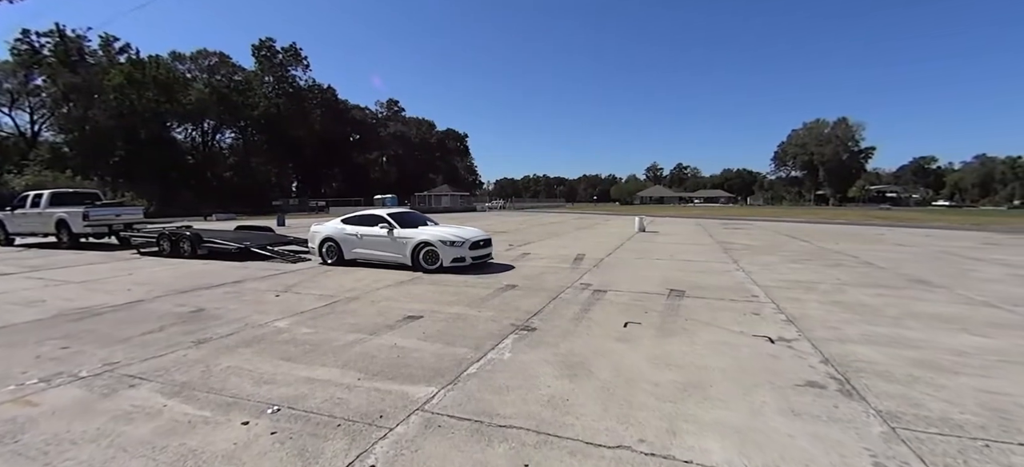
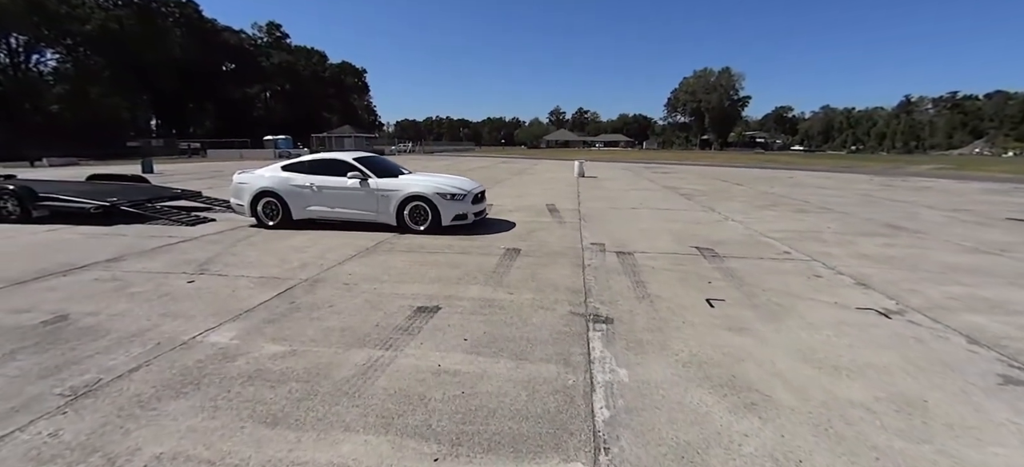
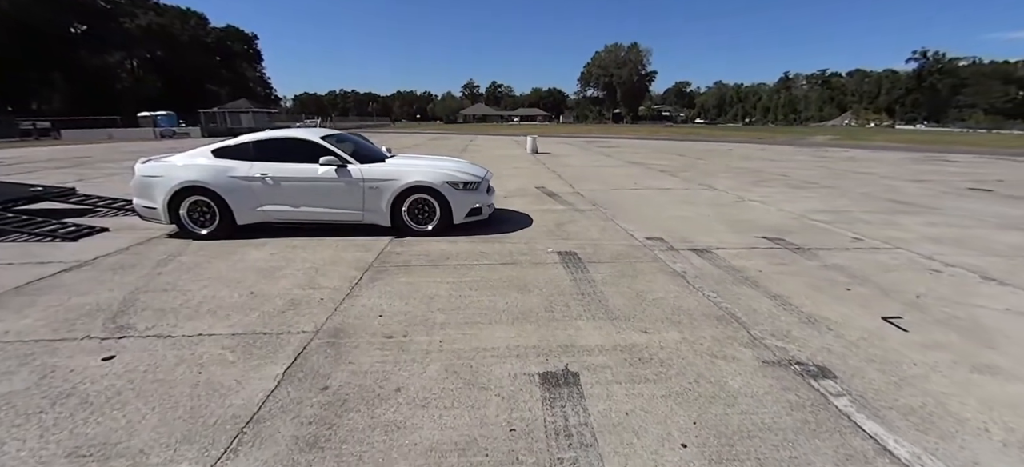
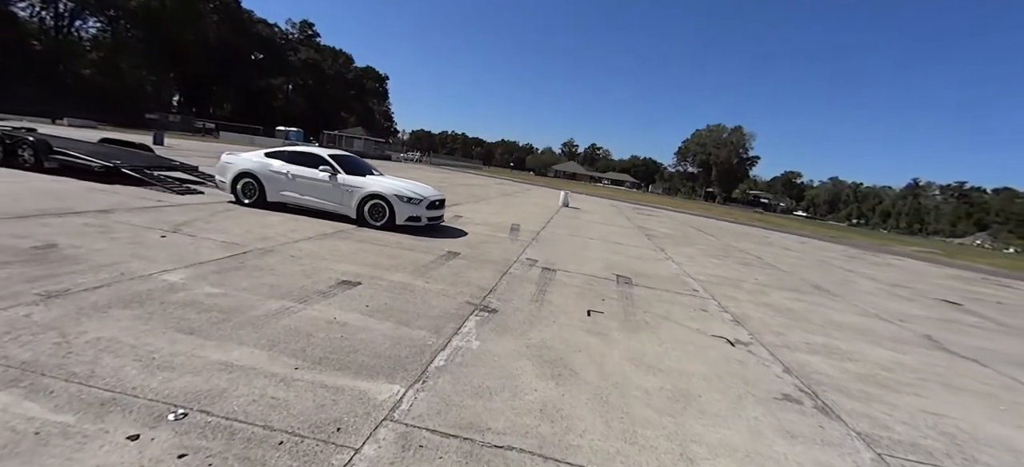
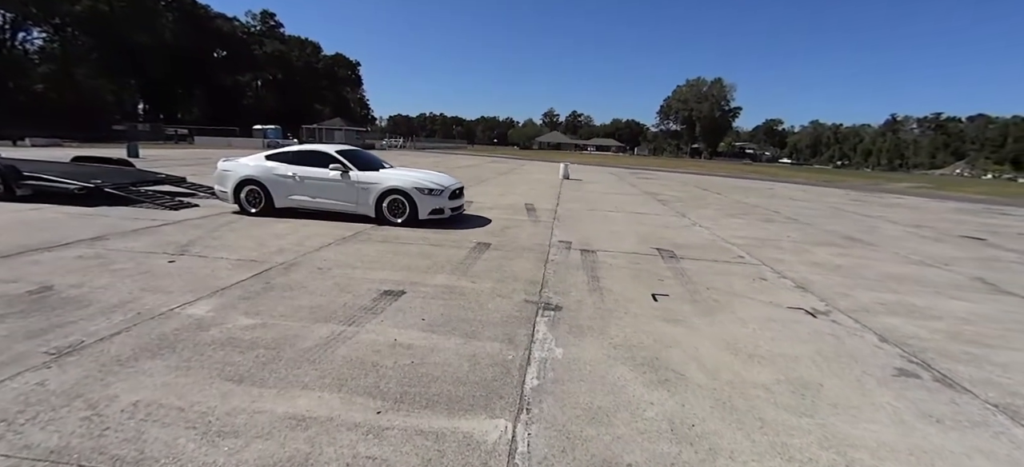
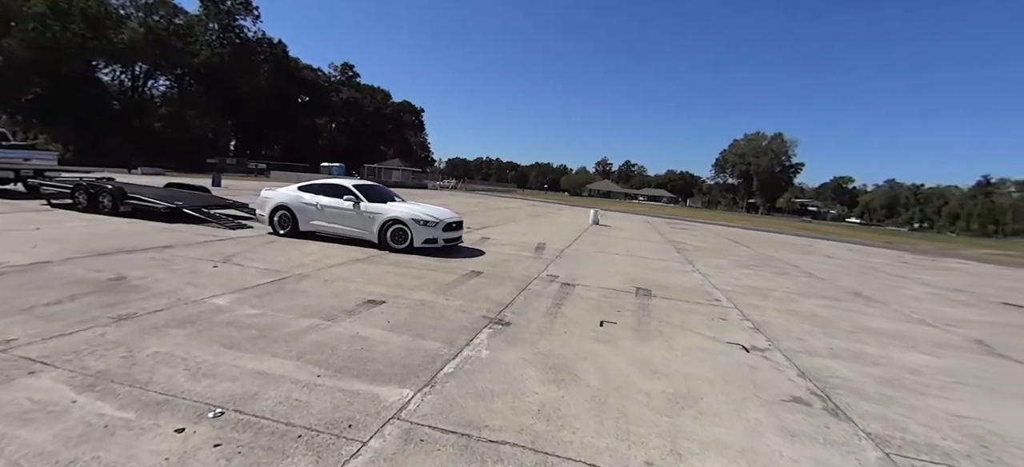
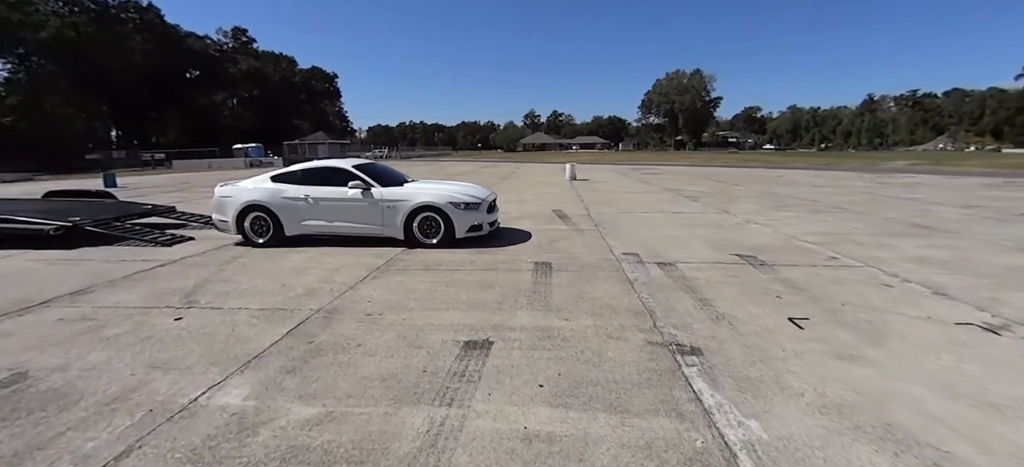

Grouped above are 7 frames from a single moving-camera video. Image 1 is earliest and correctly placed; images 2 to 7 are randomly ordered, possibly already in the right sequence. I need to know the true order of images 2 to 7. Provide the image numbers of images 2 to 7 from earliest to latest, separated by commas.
6, 4, 5, 2, 7, 3
